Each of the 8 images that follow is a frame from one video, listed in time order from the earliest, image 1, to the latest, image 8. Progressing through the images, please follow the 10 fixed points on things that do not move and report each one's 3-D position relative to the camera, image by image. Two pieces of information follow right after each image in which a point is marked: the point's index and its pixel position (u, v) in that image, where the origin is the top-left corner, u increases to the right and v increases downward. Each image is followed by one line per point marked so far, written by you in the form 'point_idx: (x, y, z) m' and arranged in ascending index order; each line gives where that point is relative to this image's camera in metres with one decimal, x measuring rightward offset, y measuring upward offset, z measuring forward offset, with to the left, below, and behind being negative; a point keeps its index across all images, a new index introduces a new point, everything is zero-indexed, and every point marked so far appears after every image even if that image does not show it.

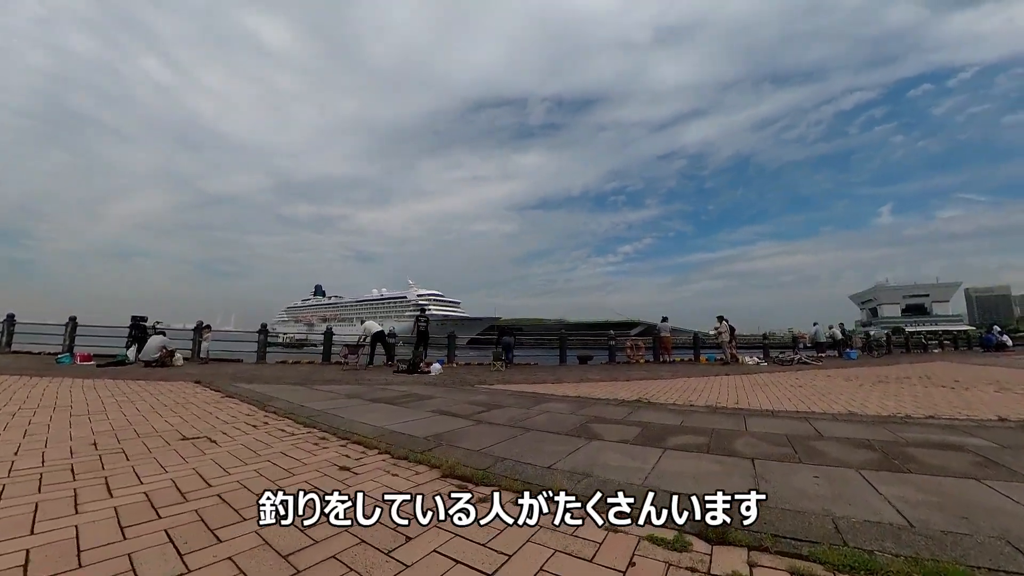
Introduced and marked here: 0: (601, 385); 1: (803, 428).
0: (+1.9, -2.2, +9.8) m
1: (+3.1, -1.5, +4.6) m
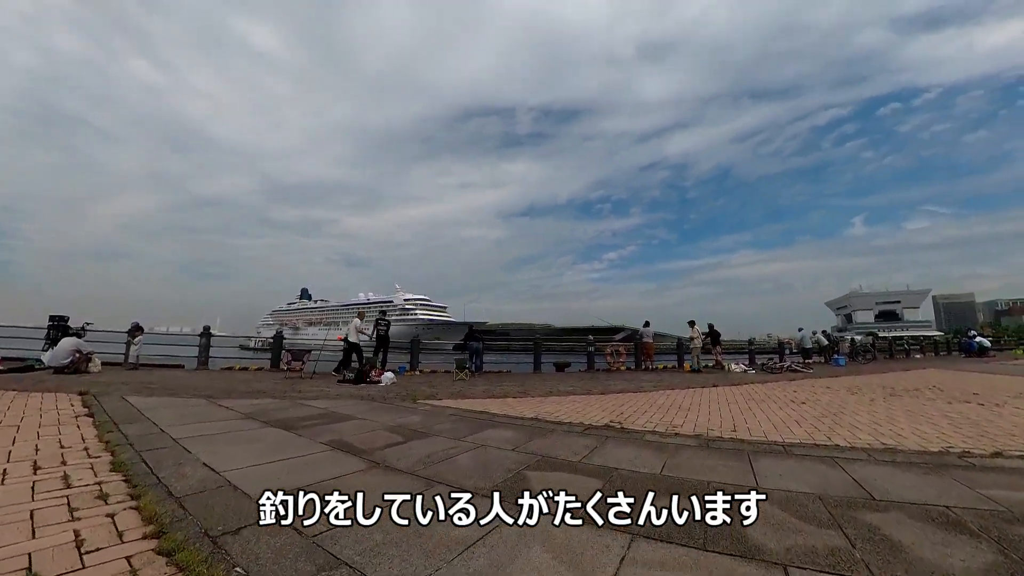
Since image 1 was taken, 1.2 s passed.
0: (+0.9, -2.1, +8.3) m
1: (+2.4, -1.4, +3.2) m
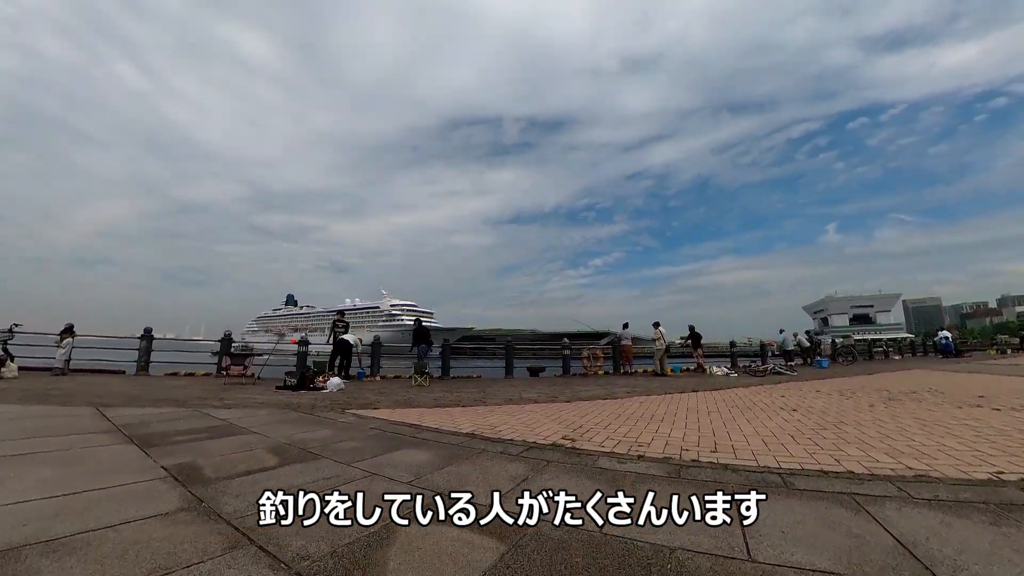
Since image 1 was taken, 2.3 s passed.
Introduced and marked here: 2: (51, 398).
0: (+0.1, -2.0, +7.1) m
1: (+1.7, -1.2, +2.1) m
2: (-9.3, -2.2, +8.8) m
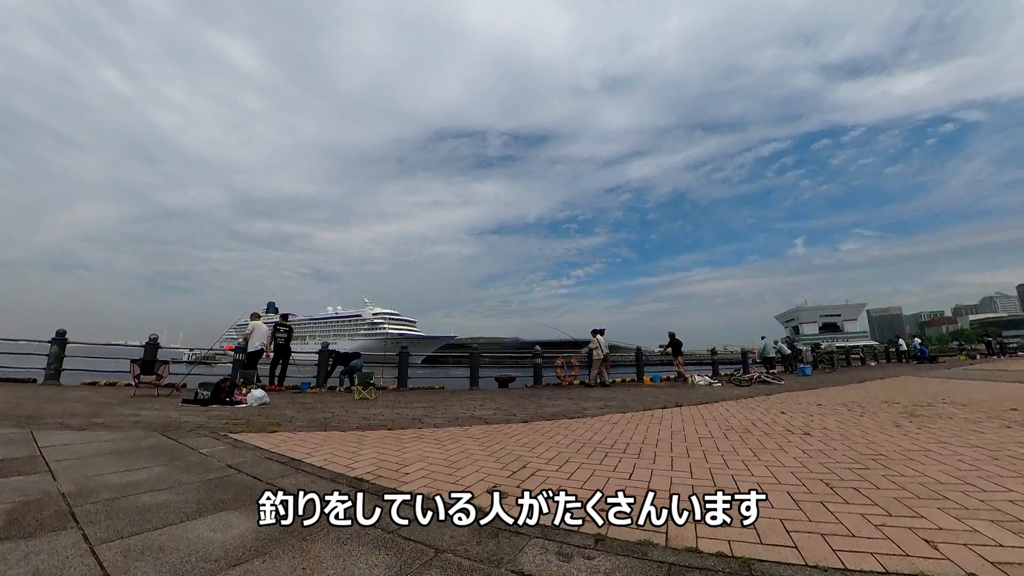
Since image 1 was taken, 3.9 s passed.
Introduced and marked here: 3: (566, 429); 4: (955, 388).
0: (-0.7, -1.8, +5.6) m
1: (+1.1, -1.0, +0.6) m
2: (-10.2, -2.1, +6.8) m
3: (+0.7, -2.0, +6.1) m
4: (+10.8, -2.5, +10.7) m
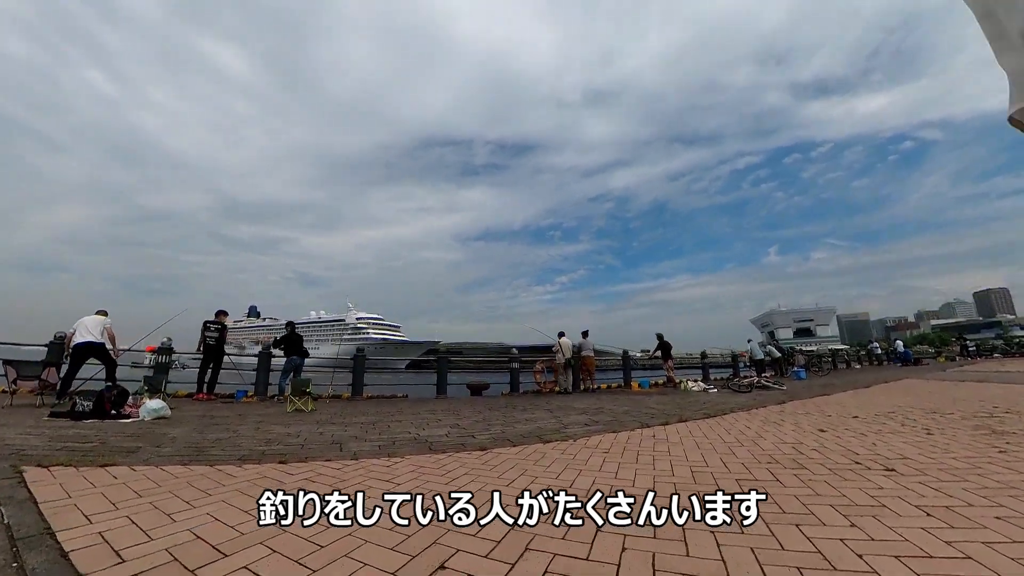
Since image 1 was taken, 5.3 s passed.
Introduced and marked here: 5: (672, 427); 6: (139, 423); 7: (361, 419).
0: (-1.1, -1.6, +3.8) m
1: (+0.9, -0.7, -1.1) m
2: (-10.7, -1.8, +4.7) m
3: (+0.2, -1.7, +4.4) m
4: (+10.2, -2.3, +9.3) m
5: (+2.1, -1.9, +6.0) m
6: (-5.7, -2.1, +6.6) m
7: (-2.6, -2.2, +7.4) m
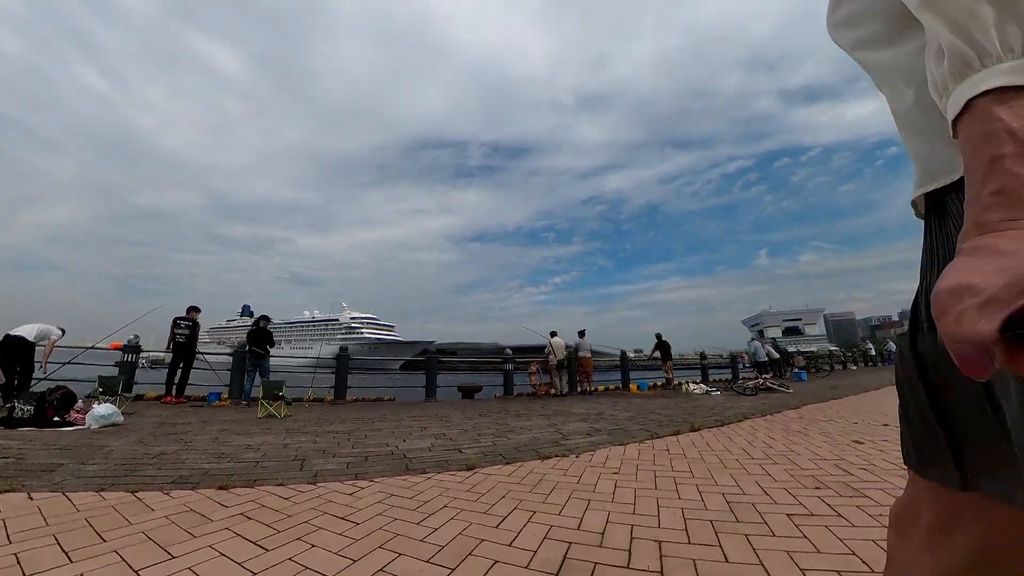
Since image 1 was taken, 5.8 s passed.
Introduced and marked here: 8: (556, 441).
0: (-1.2, -1.5, +3.1) m
1: (+0.9, -0.6, -1.8) m
2: (-10.7, -1.6, +3.8) m
3: (+0.2, -1.6, +3.6) m
4: (+10.0, -2.2, +8.7) m
5: (+2.0, -1.8, +5.3) m
6: (-5.8, -1.9, +5.8) m
7: (-2.7, -2.1, +6.7) m
8: (+0.5, -1.8, +5.2) m
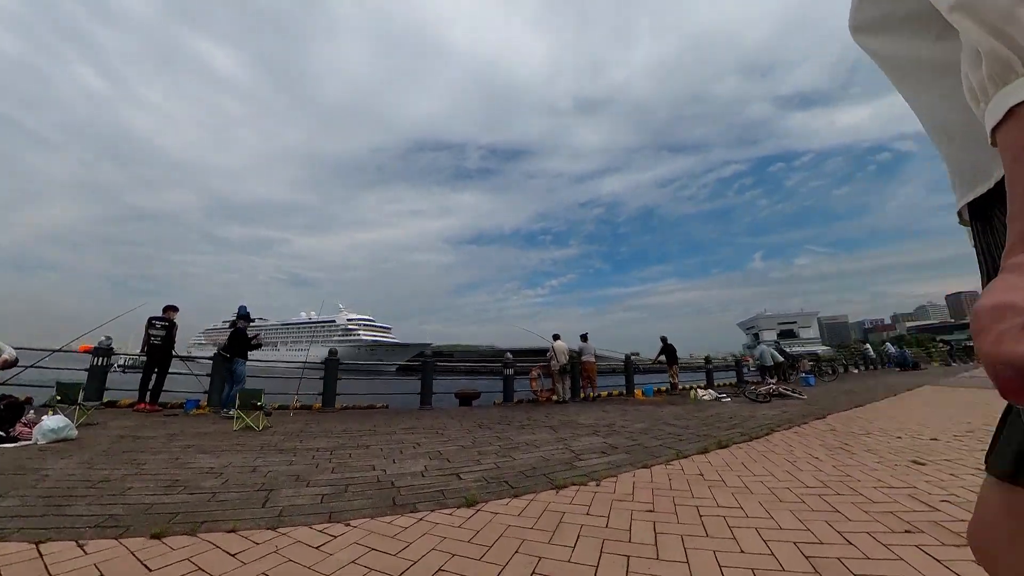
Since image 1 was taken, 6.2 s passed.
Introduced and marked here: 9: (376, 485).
0: (-1.1, -1.4, +2.4) m
1: (+1.0, -0.5, -2.5) m
2: (-10.7, -1.6, +3.0) m
3: (+0.3, -1.6, +2.9) m
4: (+10.1, -2.2, +8.1) m
5: (+2.1, -1.8, +4.6) m
6: (-5.7, -1.9, +5.1) m
7: (-2.6, -2.1, +5.9) m
8: (+0.6, -1.8, +4.5) m
9: (-1.1, -1.7, +3.7) m
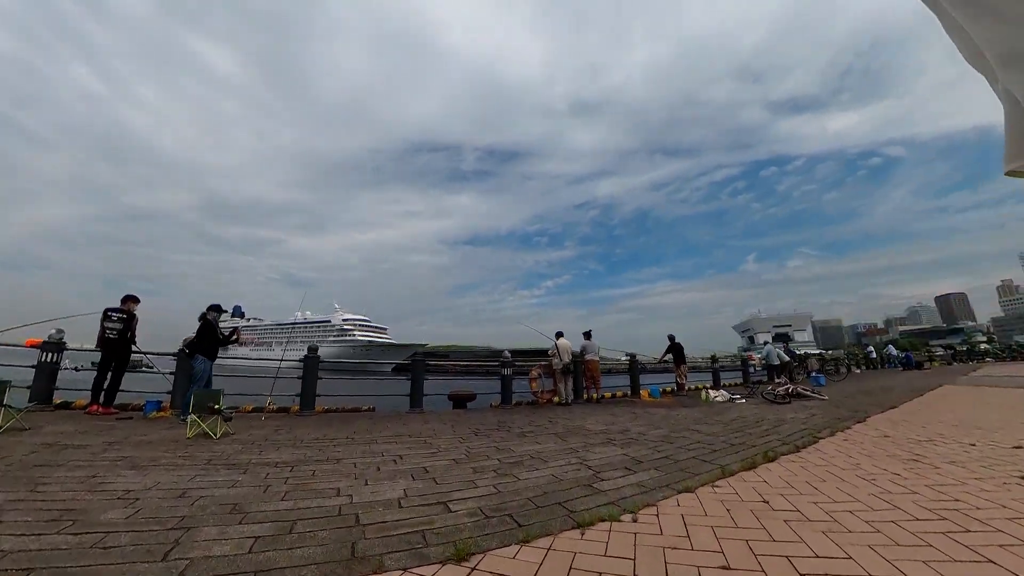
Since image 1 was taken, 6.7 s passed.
0: (-1.0, -1.2, +1.4) m
1: (+1.1, -0.3, -3.5) m
2: (-10.6, -1.3, +1.9) m
3: (+0.3, -1.3, +1.9) m
4: (+10.1, -2.0, +7.2) m
5: (+2.2, -1.6, +3.6) m
6: (-5.7, -1.7, +4.0) m
7: (-2.6, -1.9, +4.9) m
8: (+0.7, -1.6, +3.5) m
9: (-1.1, -1.4, +2.7) m
